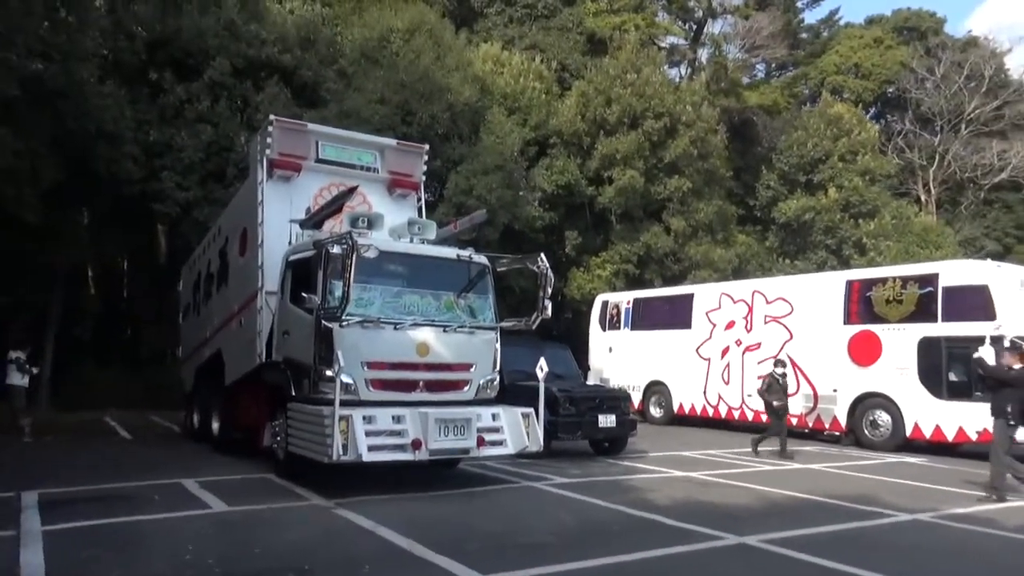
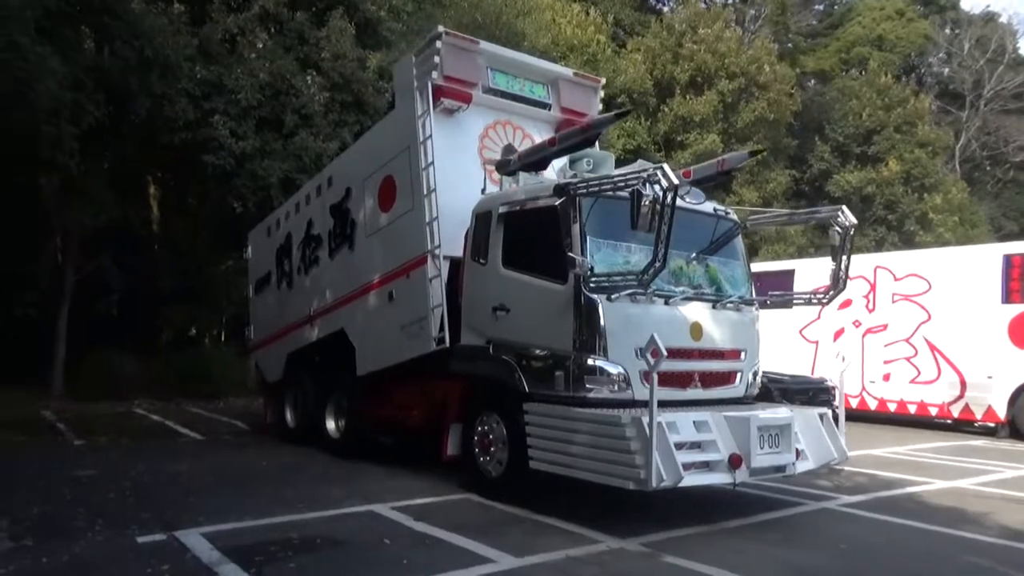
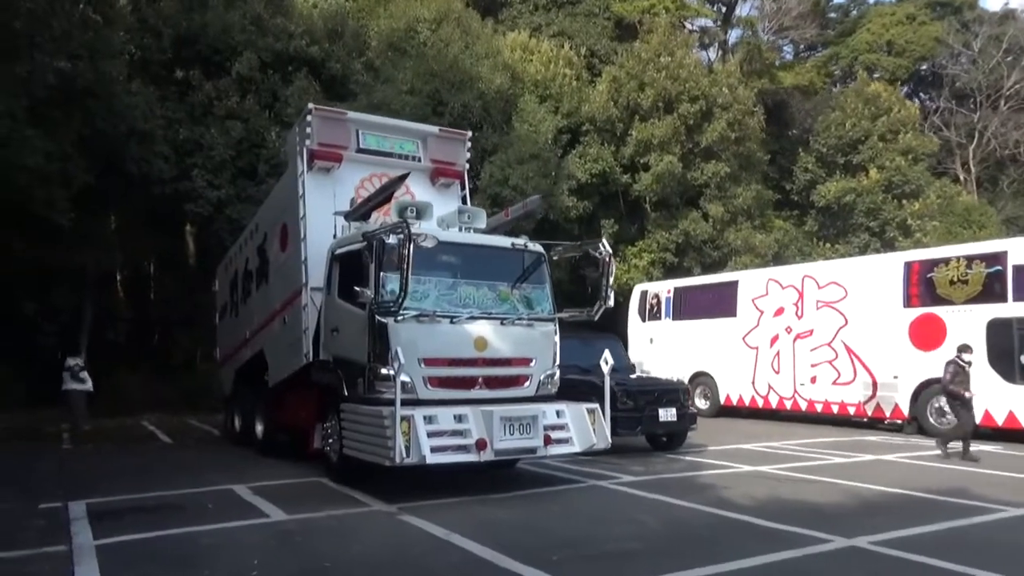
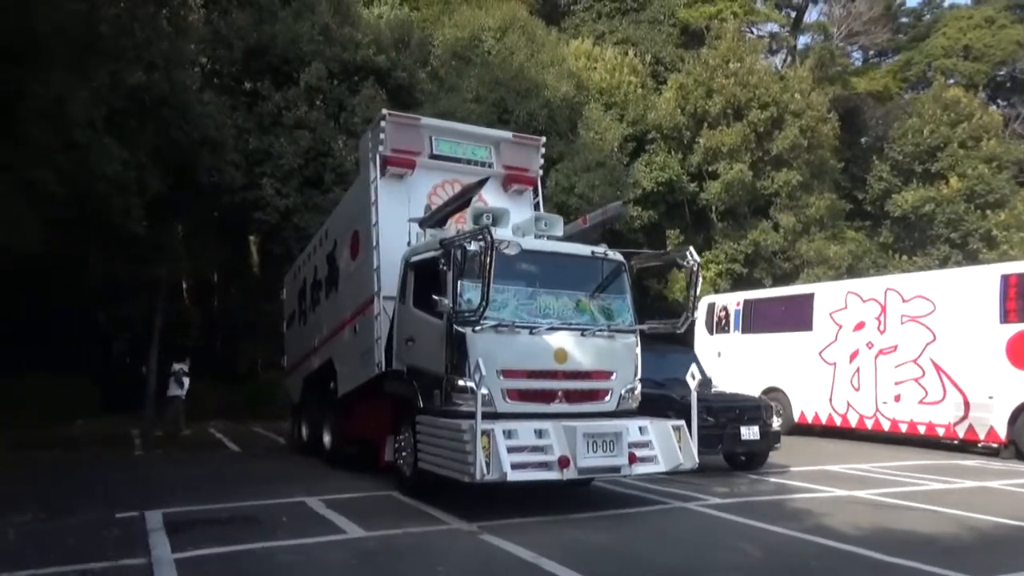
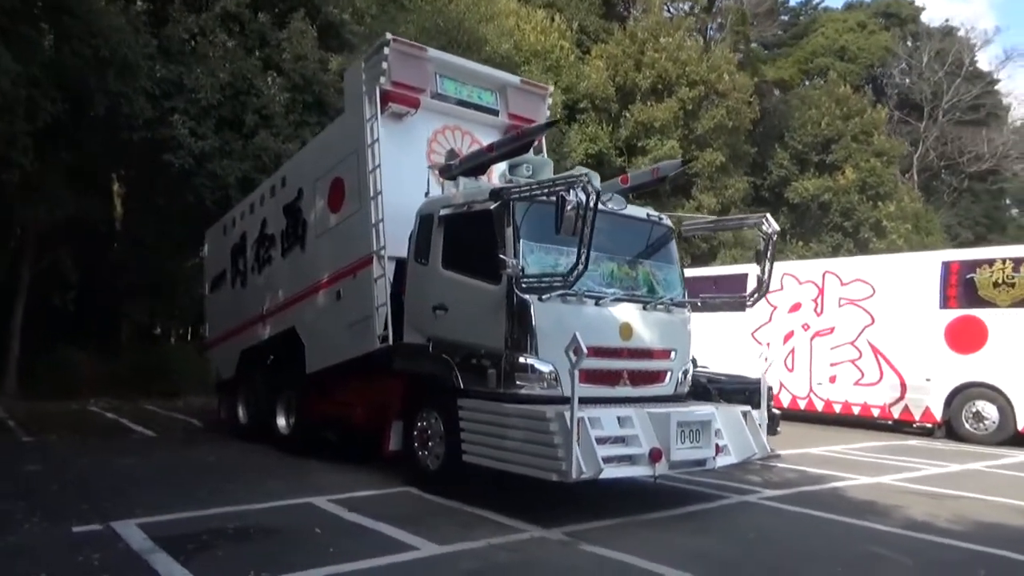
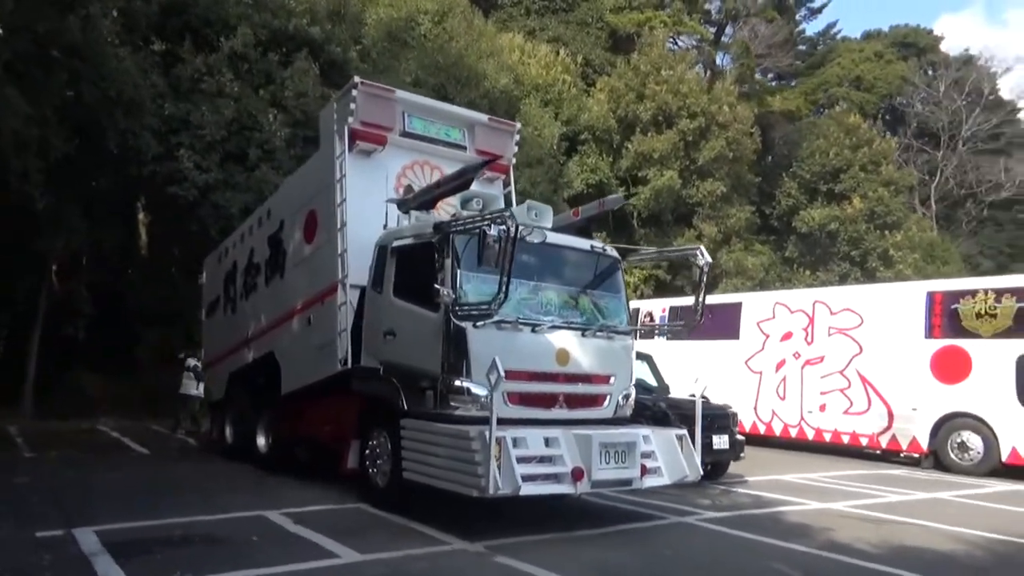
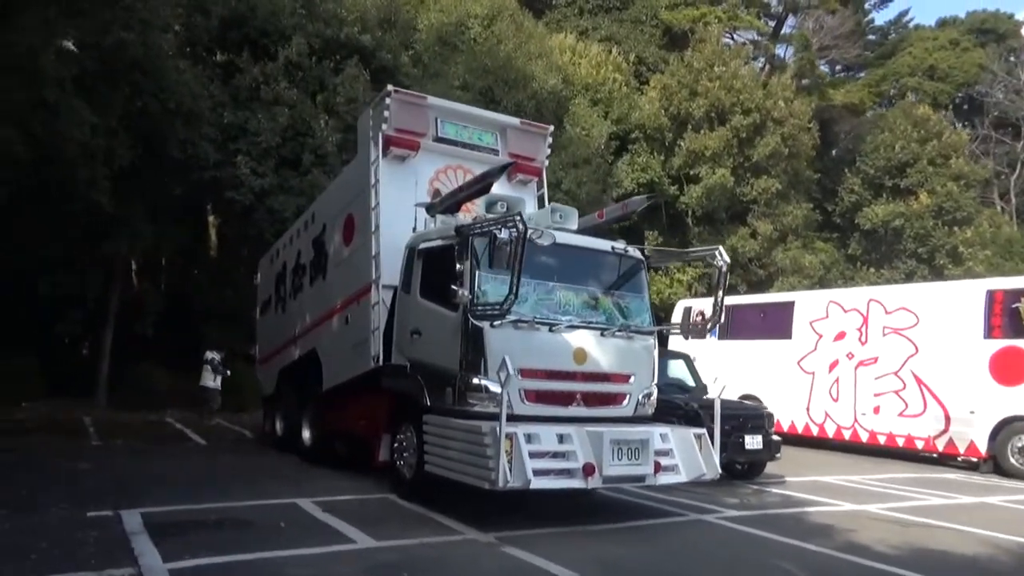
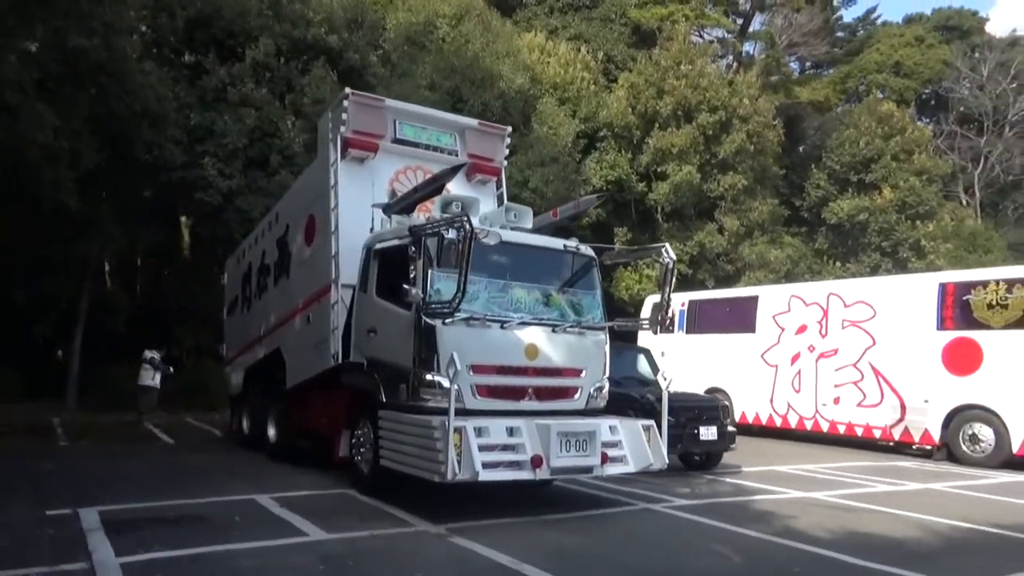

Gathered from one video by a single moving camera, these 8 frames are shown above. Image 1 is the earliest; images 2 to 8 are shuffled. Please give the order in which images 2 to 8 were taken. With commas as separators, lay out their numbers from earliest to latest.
3, 4, 8, 7, 6, 5, 2
